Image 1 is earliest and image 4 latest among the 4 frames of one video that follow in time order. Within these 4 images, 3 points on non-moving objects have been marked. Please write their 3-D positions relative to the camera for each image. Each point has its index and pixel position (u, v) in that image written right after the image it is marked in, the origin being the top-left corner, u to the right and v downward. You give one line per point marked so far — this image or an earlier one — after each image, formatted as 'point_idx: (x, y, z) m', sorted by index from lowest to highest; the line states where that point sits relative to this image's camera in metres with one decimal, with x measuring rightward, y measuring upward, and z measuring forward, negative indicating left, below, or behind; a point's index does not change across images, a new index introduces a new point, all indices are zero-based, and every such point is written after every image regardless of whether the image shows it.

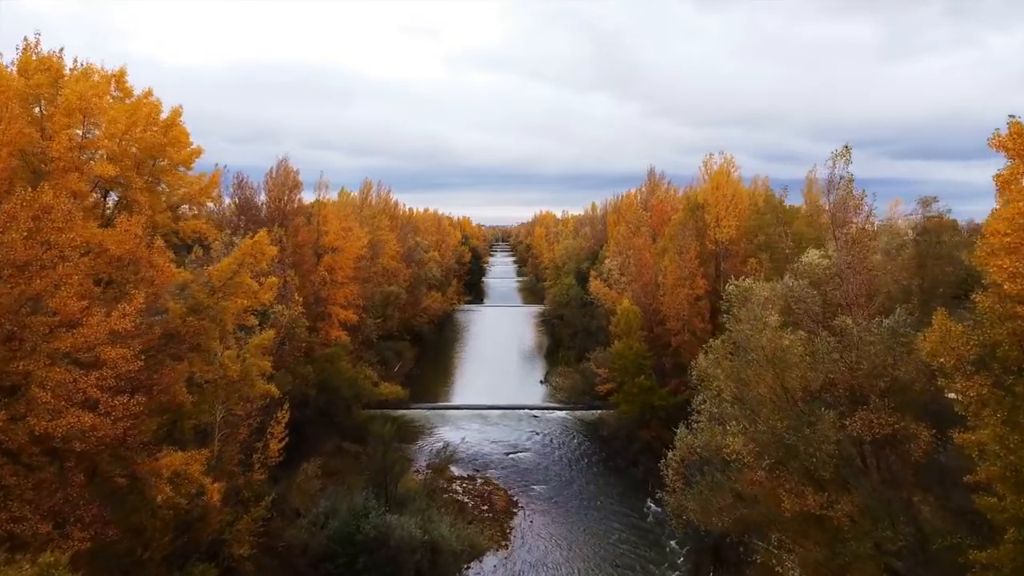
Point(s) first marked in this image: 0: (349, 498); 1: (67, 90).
0: (-5.2, -6.7, +19.9) m
1: (-8.3, +3.7, +11.7) m
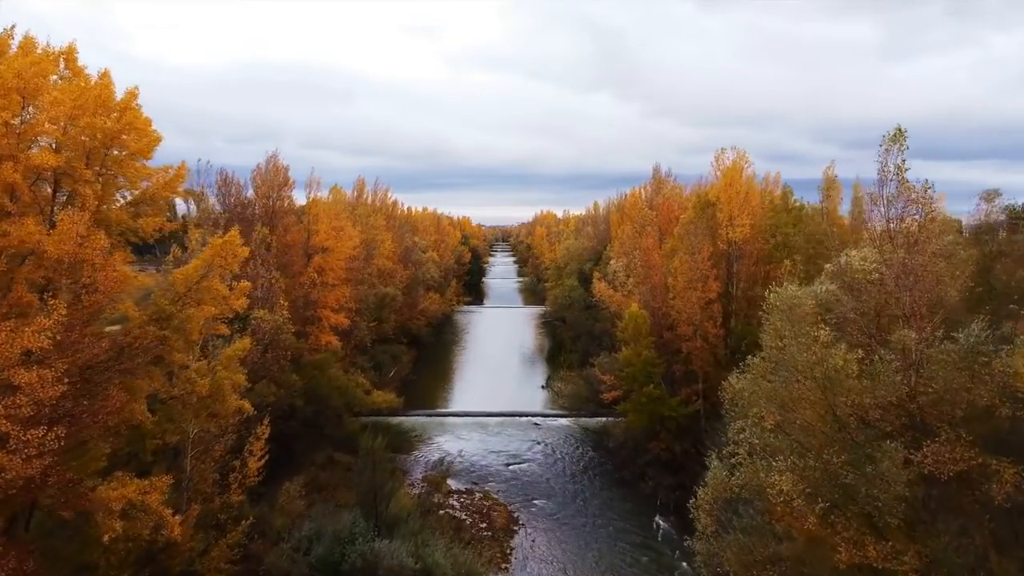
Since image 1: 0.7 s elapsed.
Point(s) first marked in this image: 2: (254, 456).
0: (-5.2, -6.8, +18.3) m
1: (-8.3, +3.6, +10.1) m
2: (-7.0, -4.6, +17.1) m
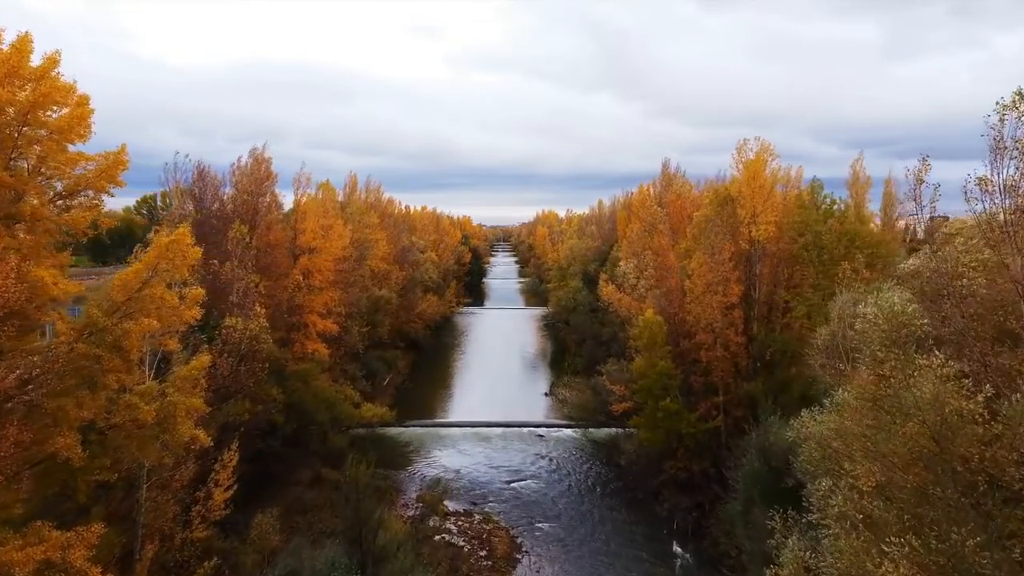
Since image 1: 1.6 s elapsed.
0: (-5.1, -6.9, +16.2) m
1: (-8.2, +3.4, +8.0) m
2: (-7.0, -4.7, +14.9) m
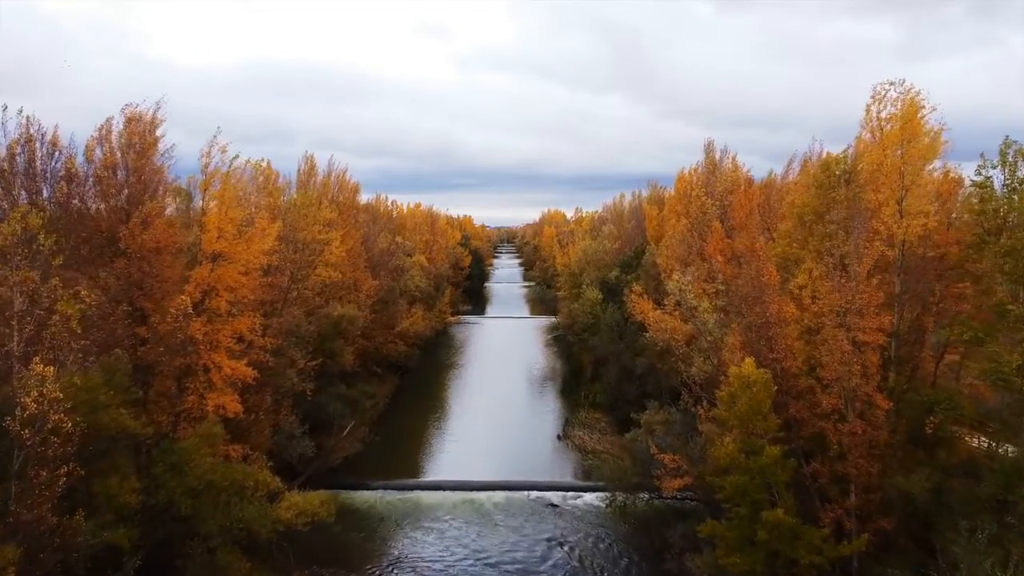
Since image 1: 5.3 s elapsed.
0: (-5.0, -7.6, +7.5) m
1: (-8.2, +2.8, -0.7) m
2: (-6.9, -5.4, +6.3) m
